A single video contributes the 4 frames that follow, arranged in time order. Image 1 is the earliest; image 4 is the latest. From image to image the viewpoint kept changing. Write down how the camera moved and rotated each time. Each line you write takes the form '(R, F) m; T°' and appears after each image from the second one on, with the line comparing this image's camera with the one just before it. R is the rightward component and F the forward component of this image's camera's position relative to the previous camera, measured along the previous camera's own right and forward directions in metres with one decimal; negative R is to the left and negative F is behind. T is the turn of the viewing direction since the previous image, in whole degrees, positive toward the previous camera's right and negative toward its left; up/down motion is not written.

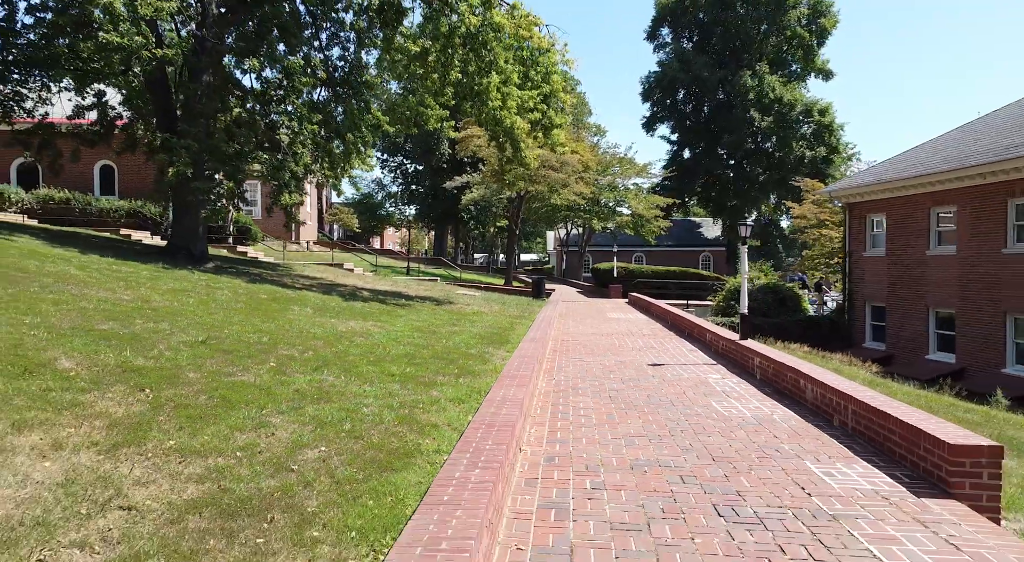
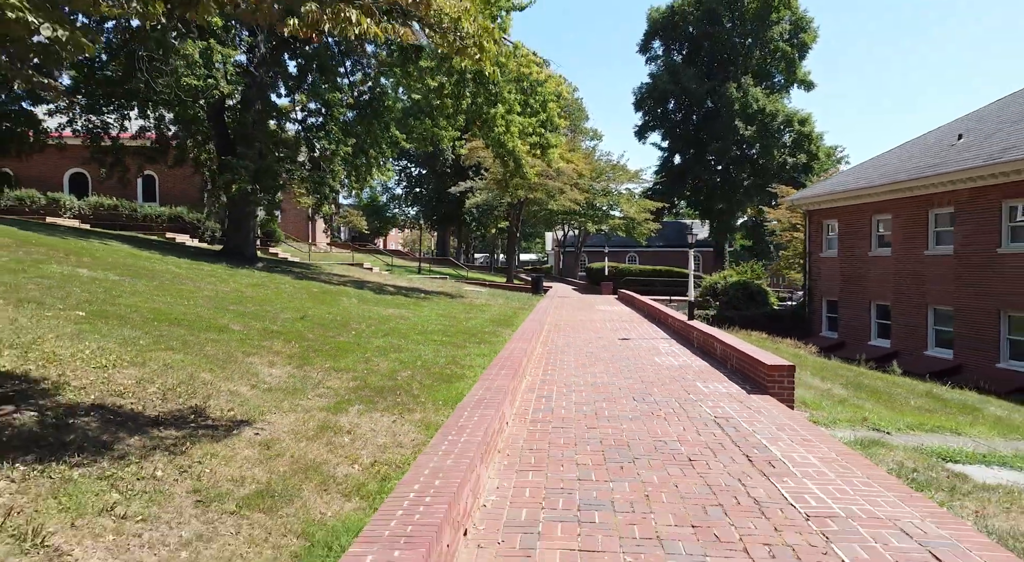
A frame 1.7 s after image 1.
(-0.1, -3.3) m; 0°
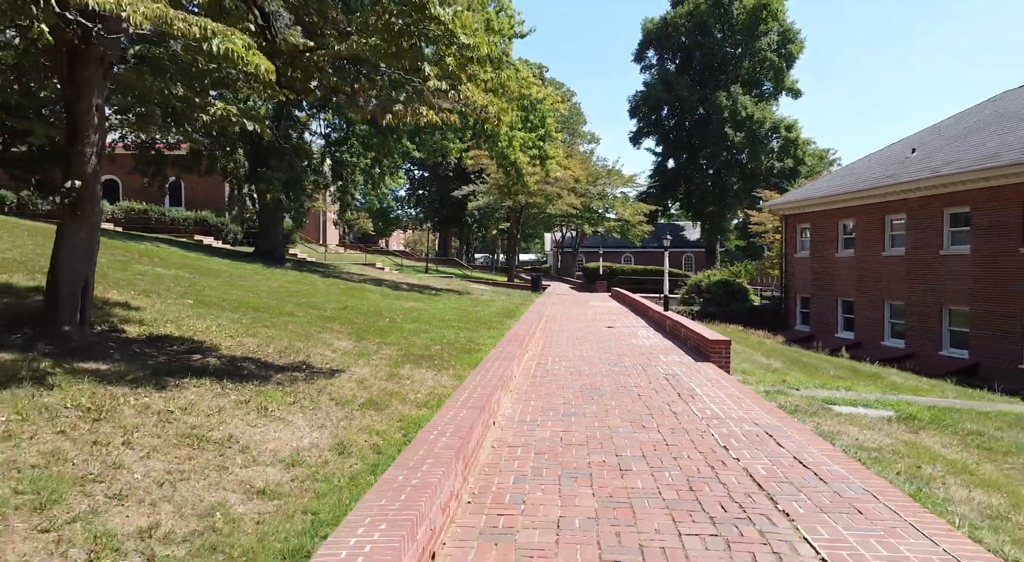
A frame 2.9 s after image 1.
(-0.1, -2.4) m; 0°
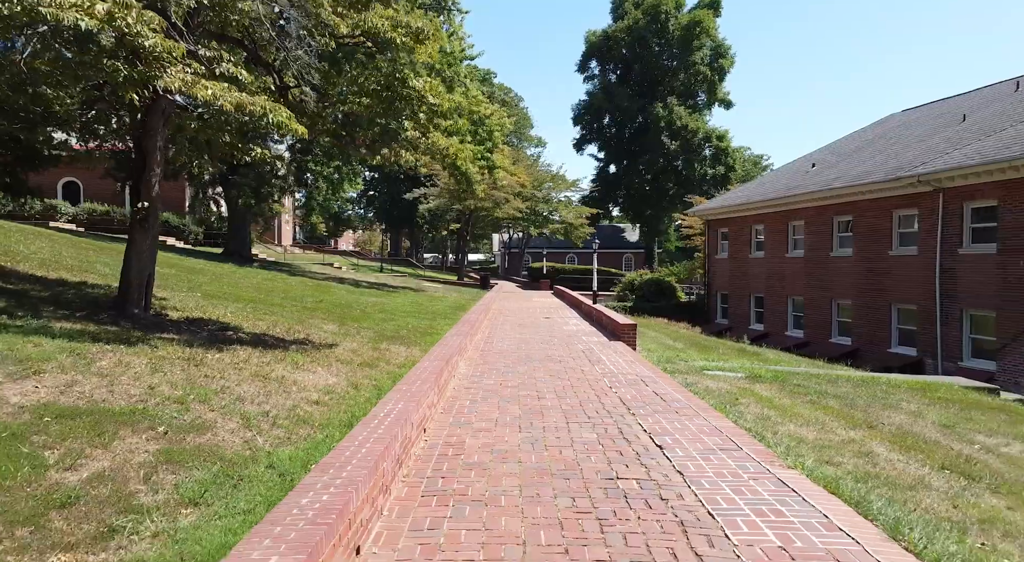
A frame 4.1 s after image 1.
(-0.1, -2.5) m; +5°
